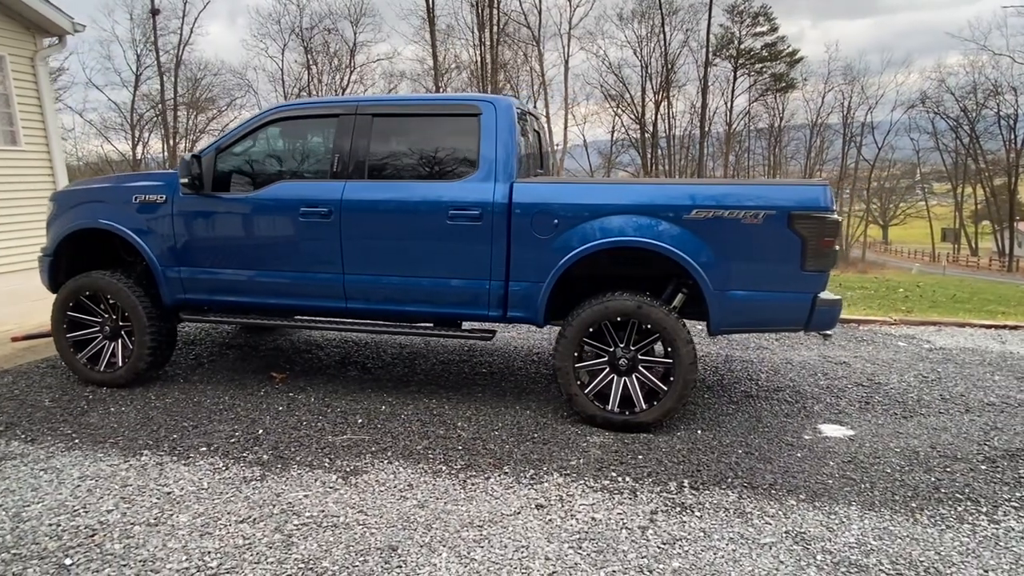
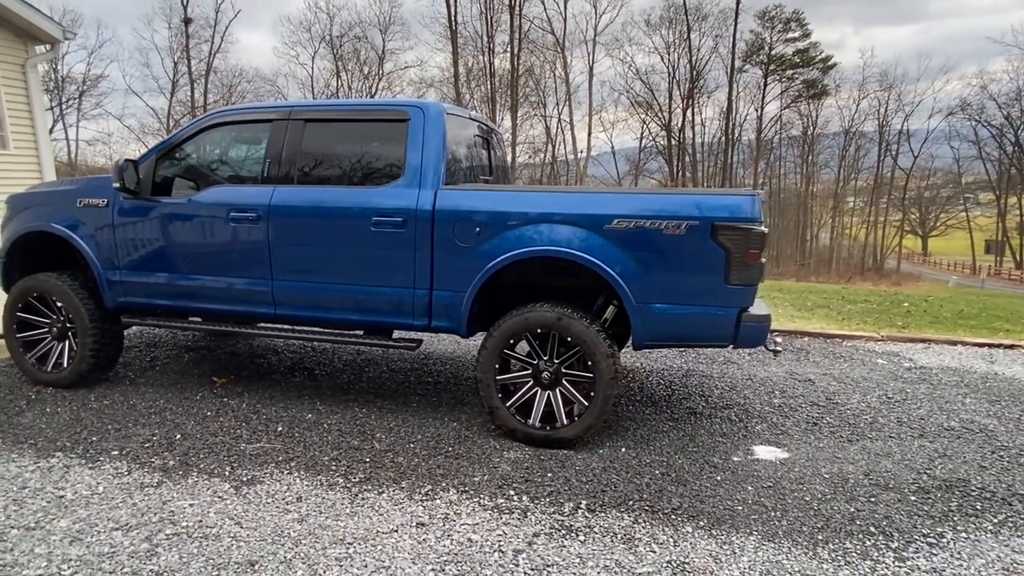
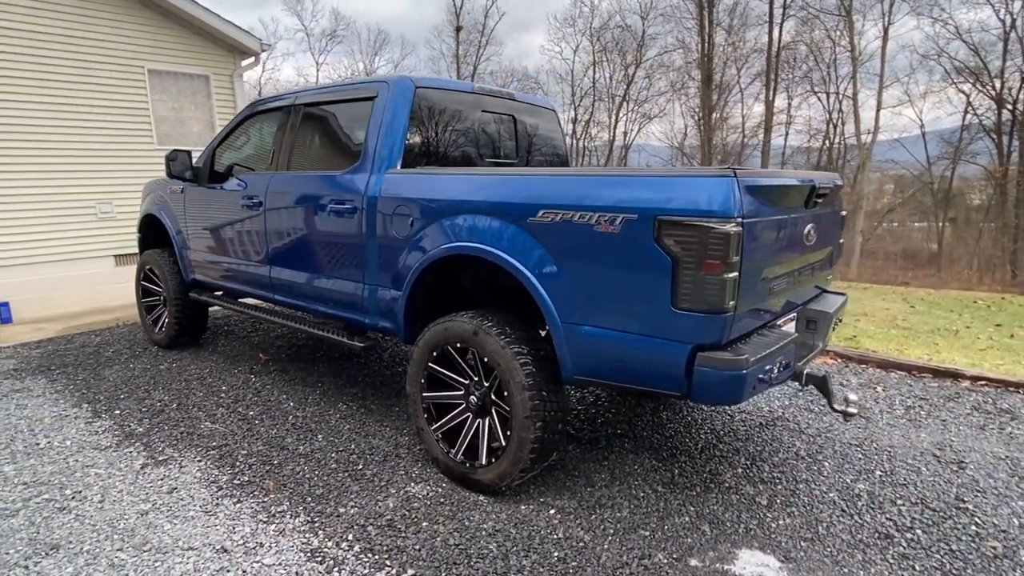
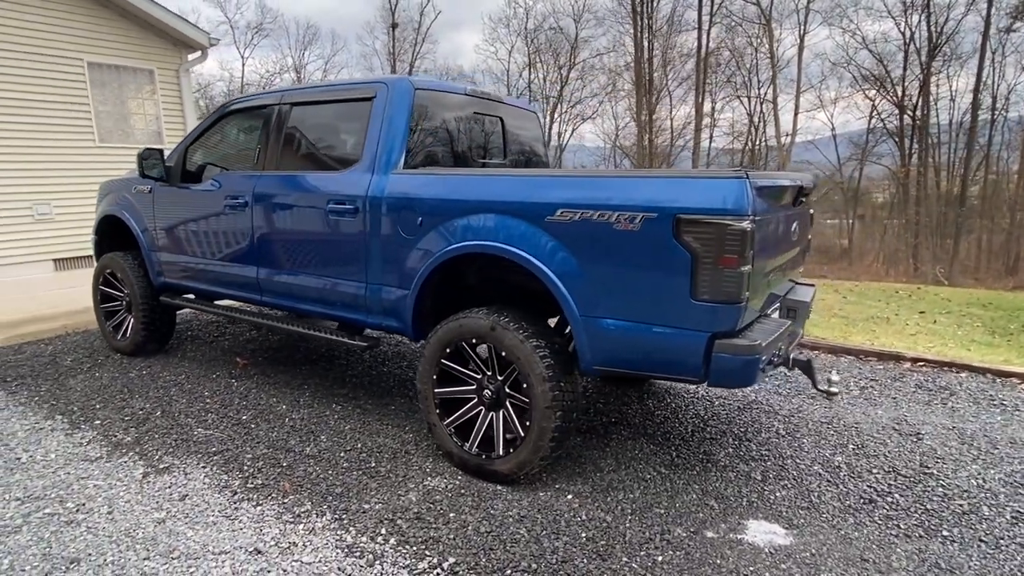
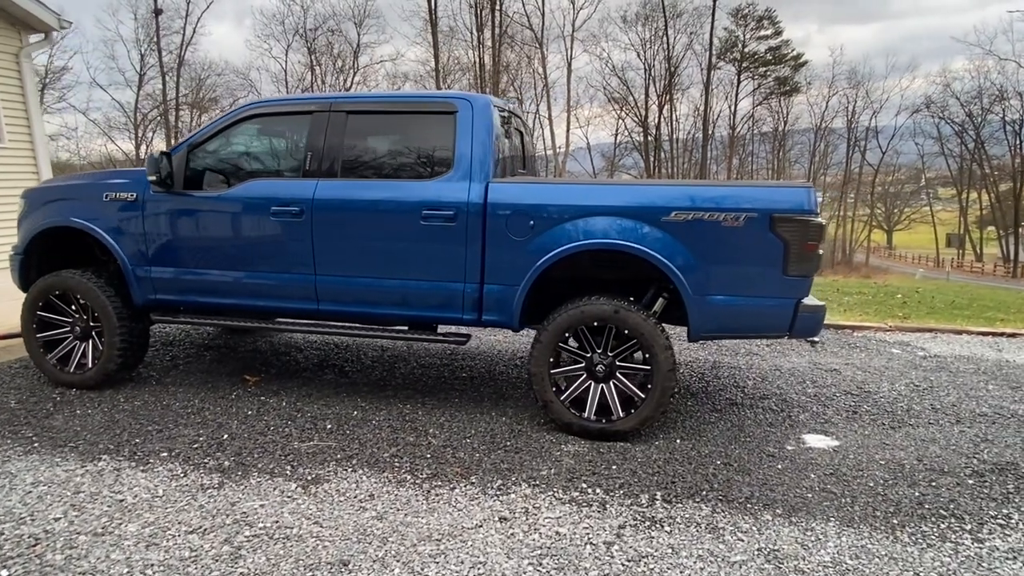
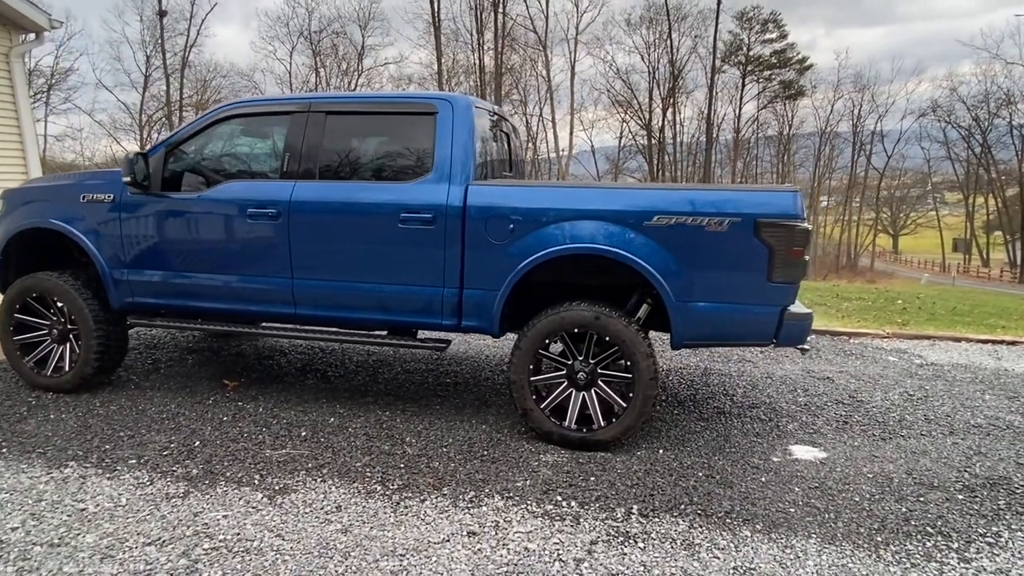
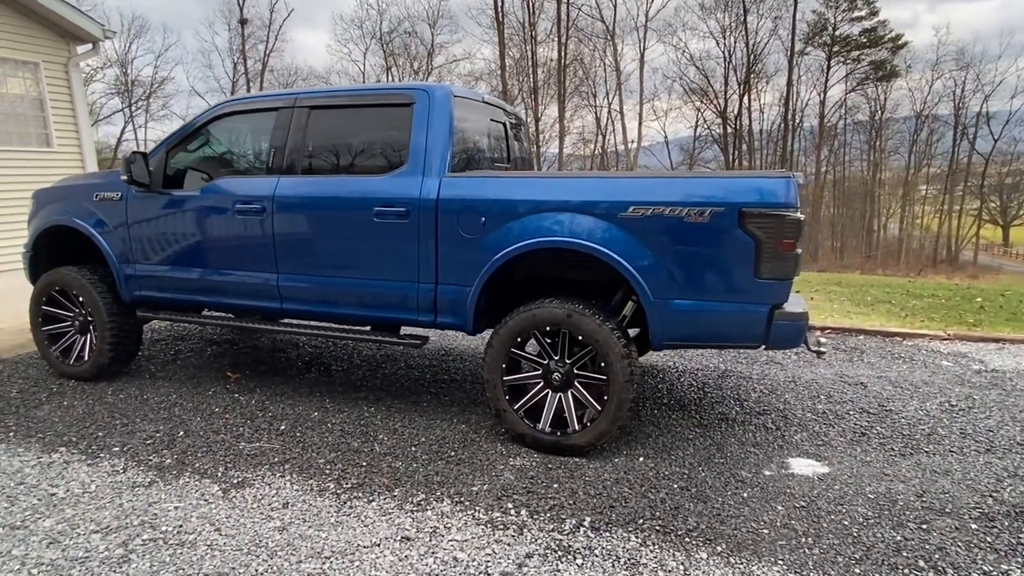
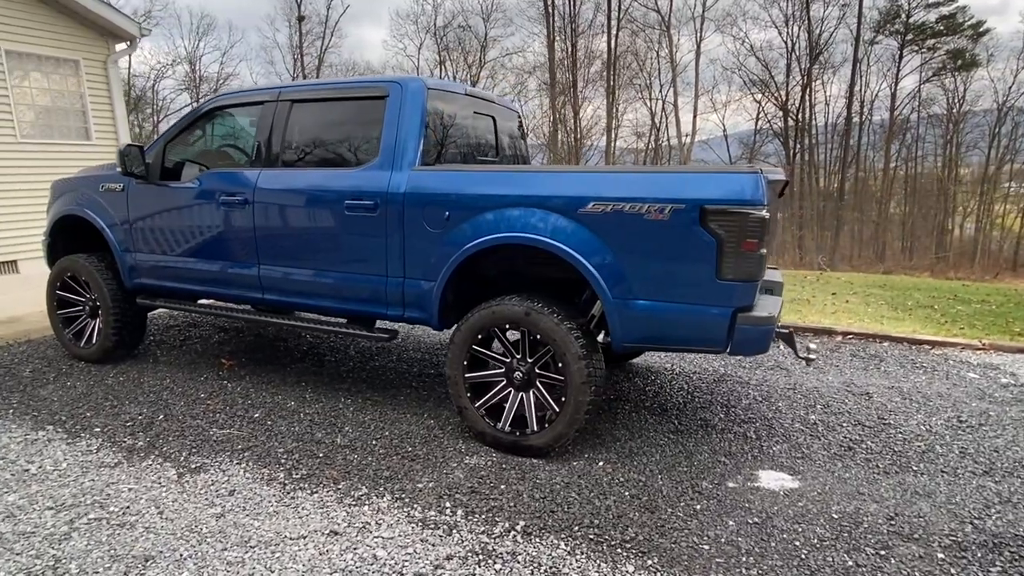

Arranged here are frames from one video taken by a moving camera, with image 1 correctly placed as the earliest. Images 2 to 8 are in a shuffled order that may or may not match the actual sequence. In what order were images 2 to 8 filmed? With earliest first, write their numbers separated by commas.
5, 6, 2, 7, 8, 4, 3
